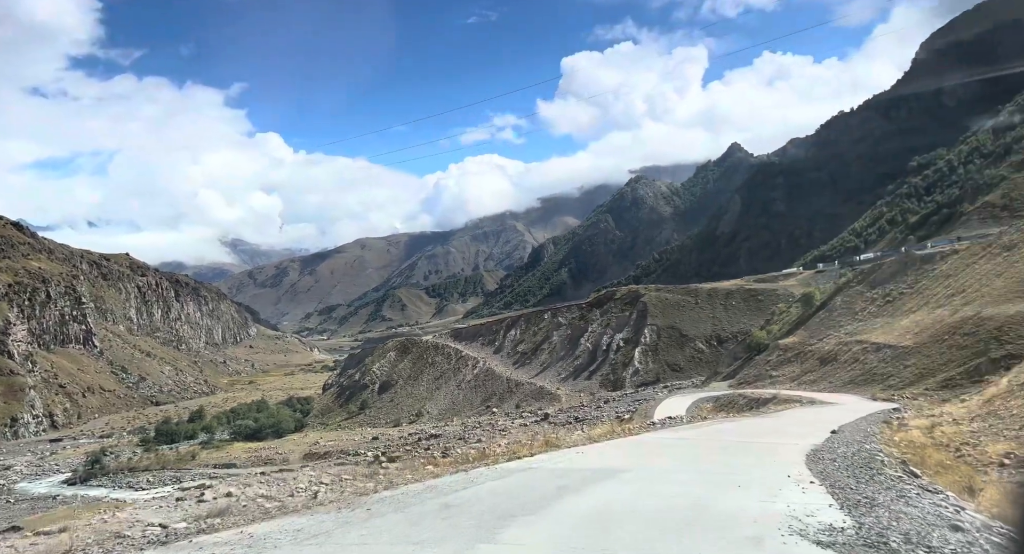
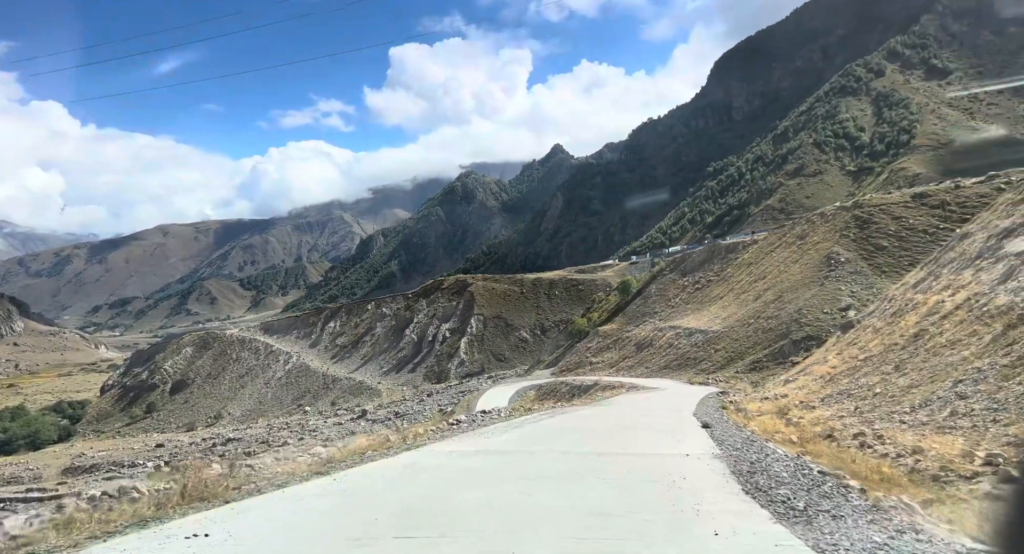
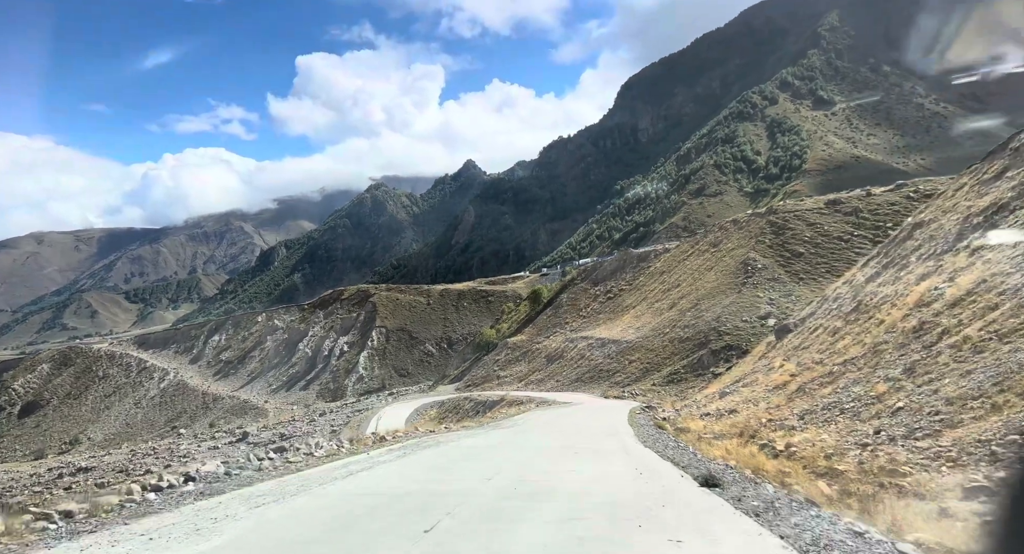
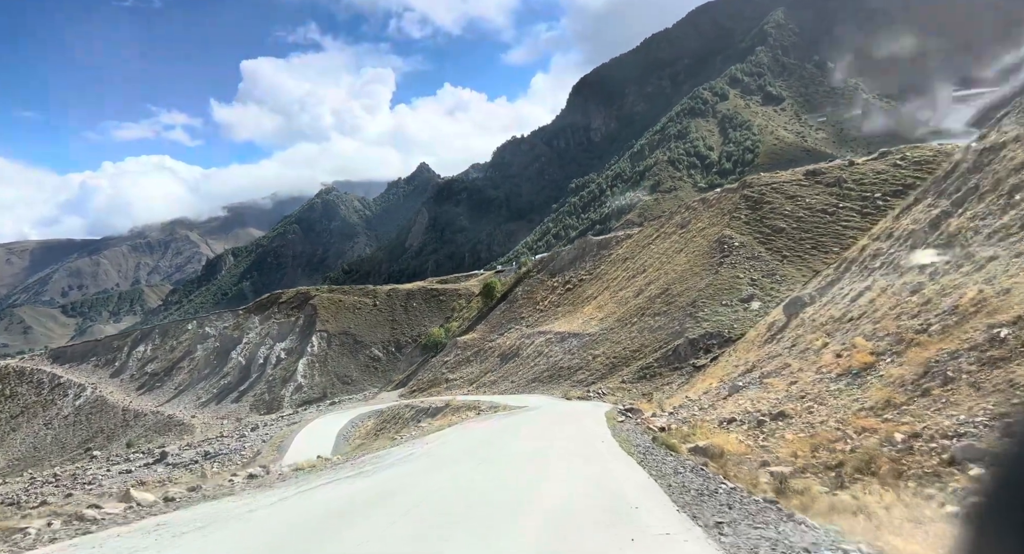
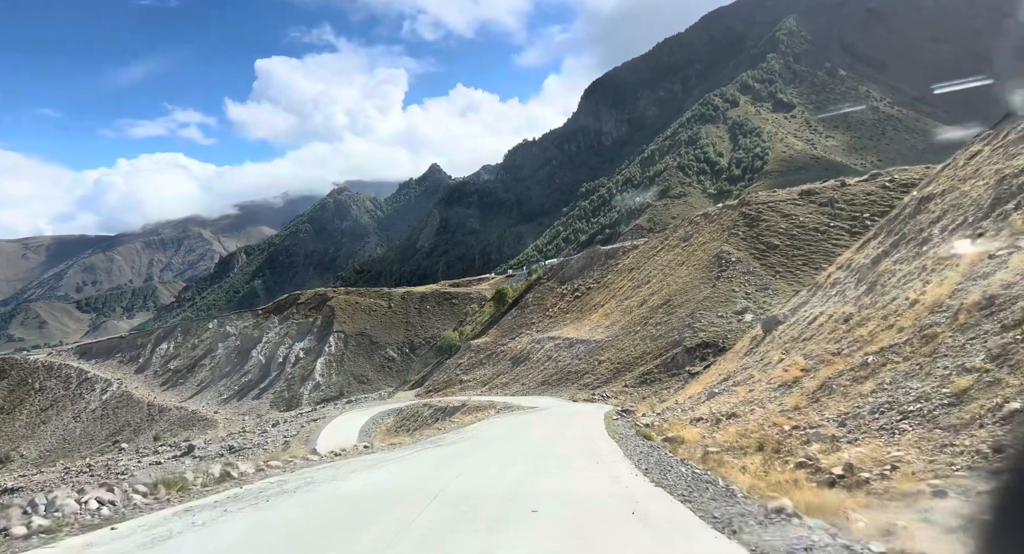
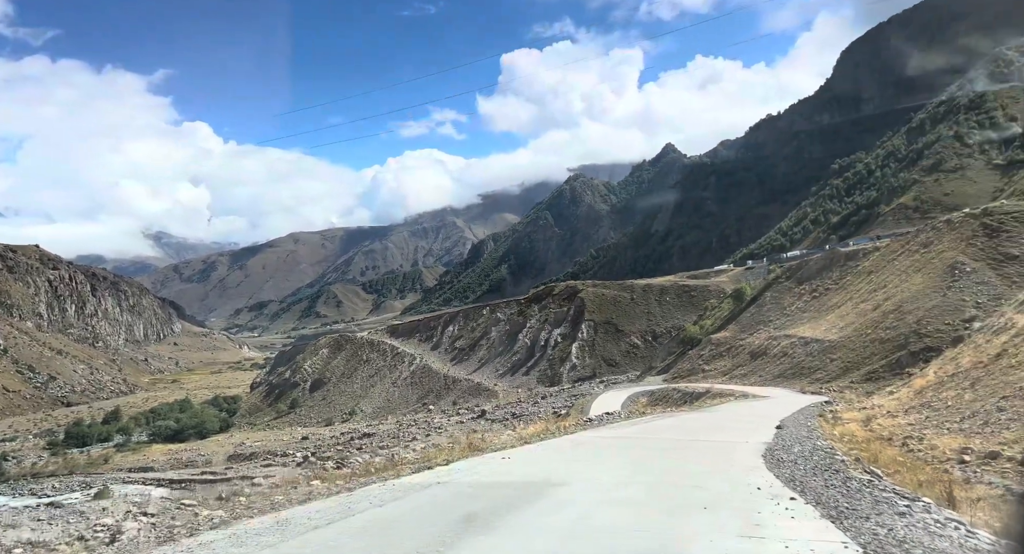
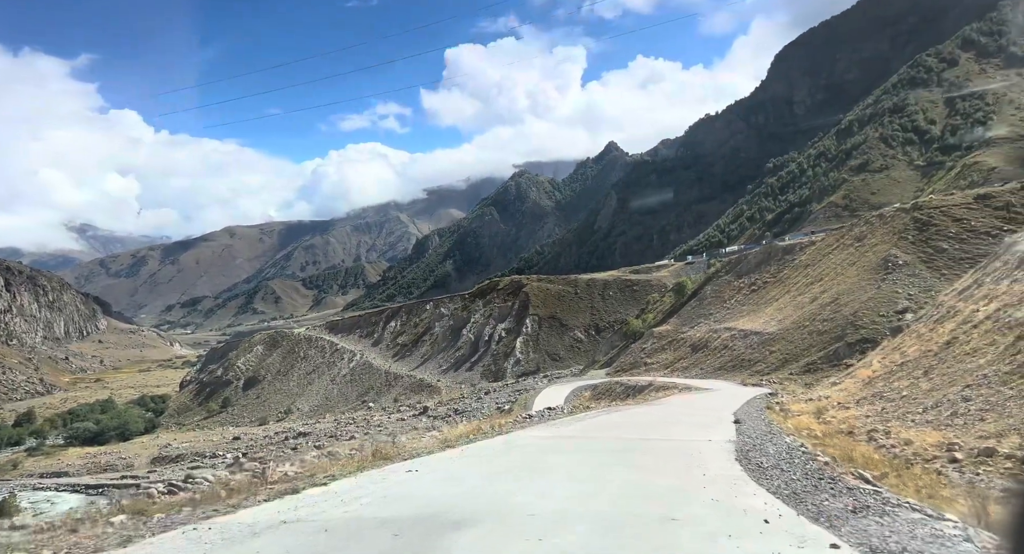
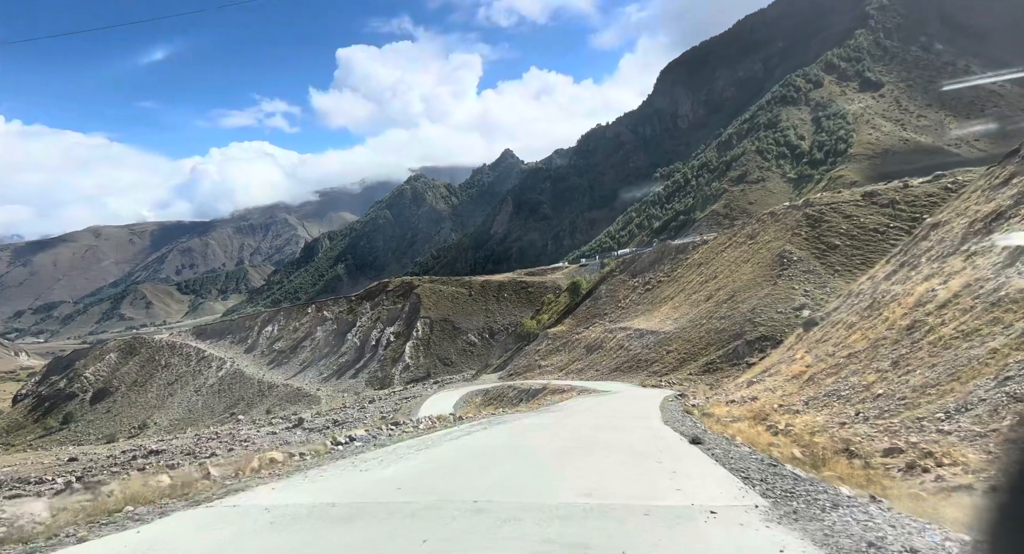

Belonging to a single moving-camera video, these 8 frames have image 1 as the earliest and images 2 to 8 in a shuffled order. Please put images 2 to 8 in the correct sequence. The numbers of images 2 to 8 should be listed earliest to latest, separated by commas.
6, 7, 2, 8, 3, 5, 4
